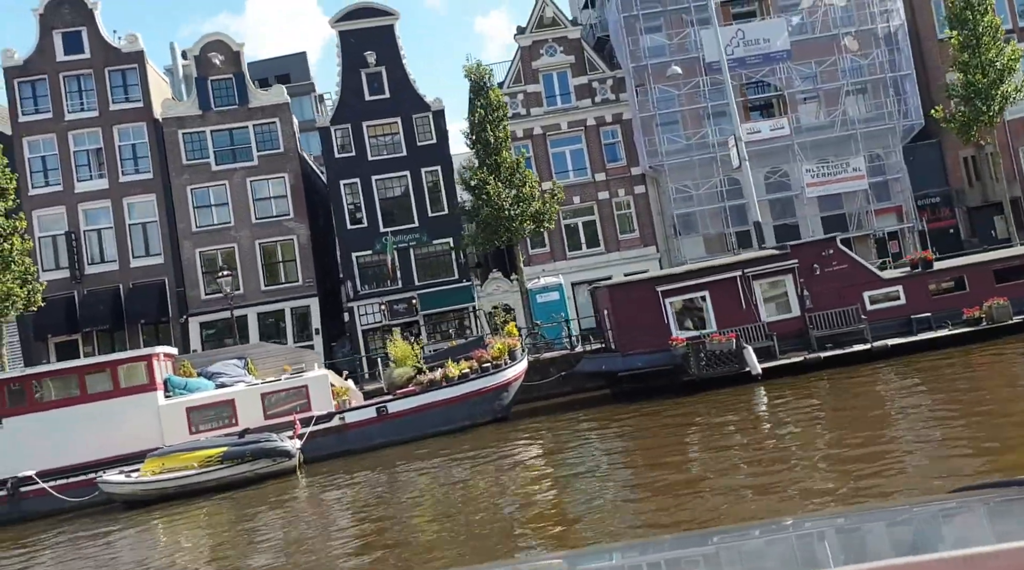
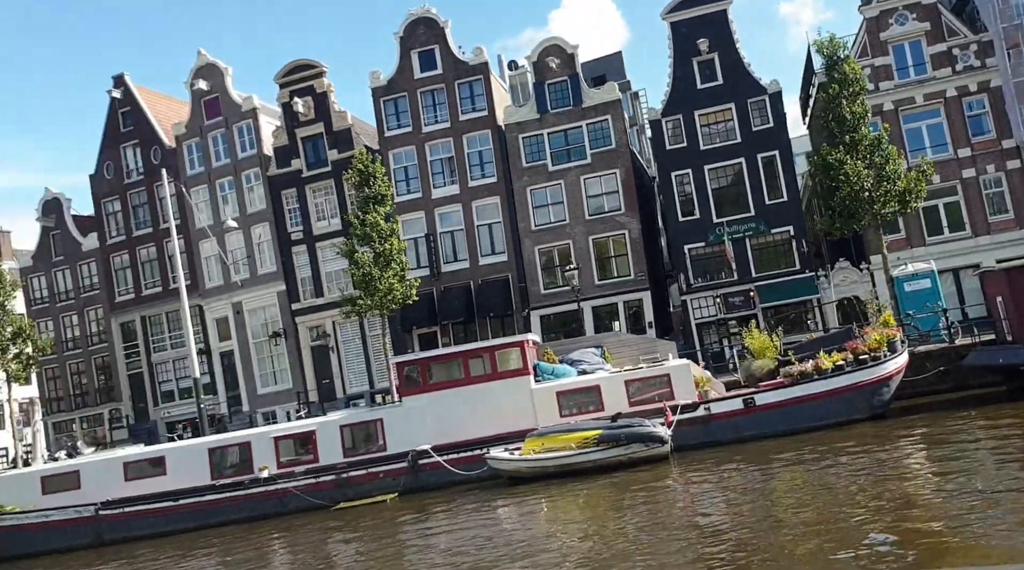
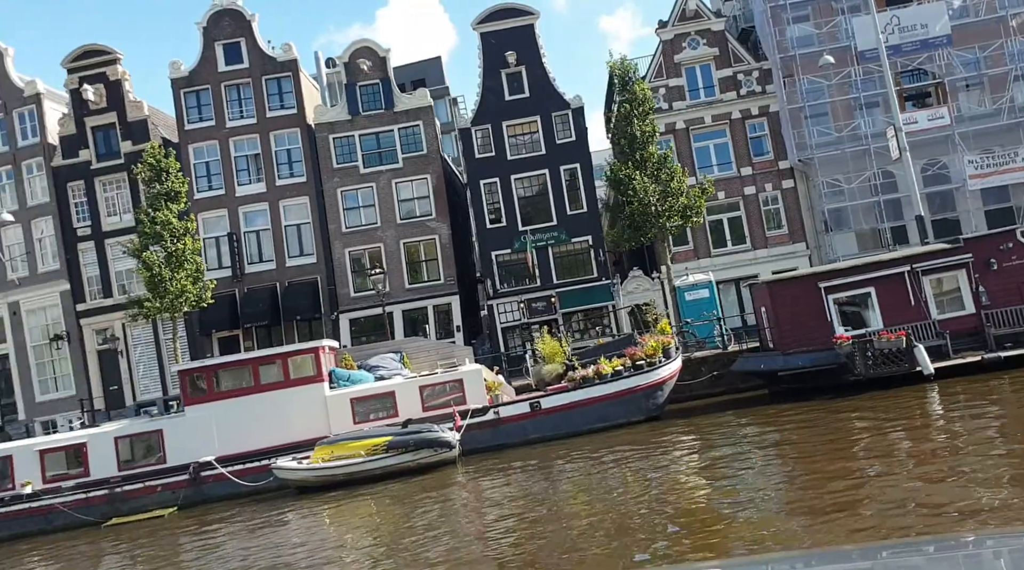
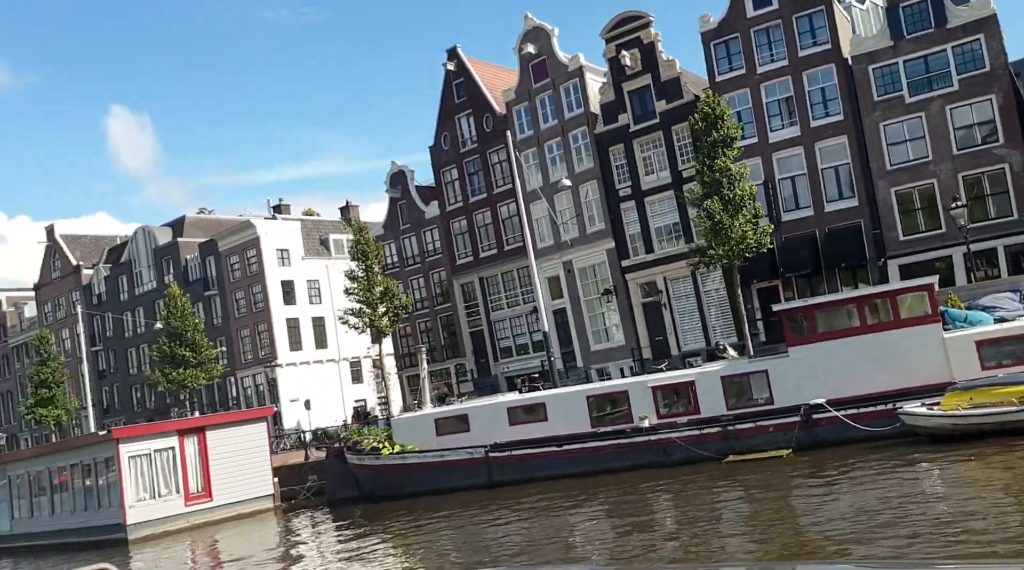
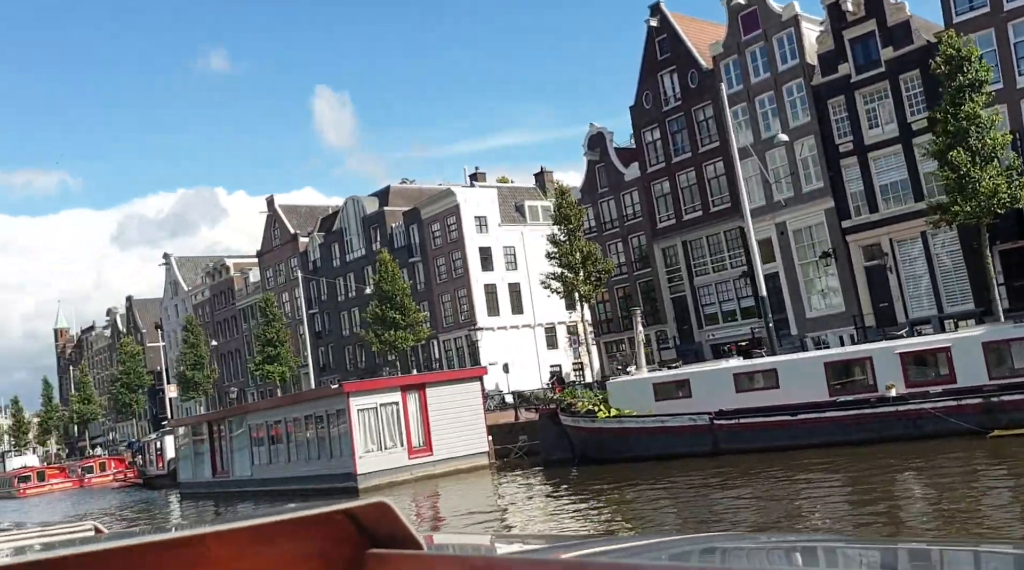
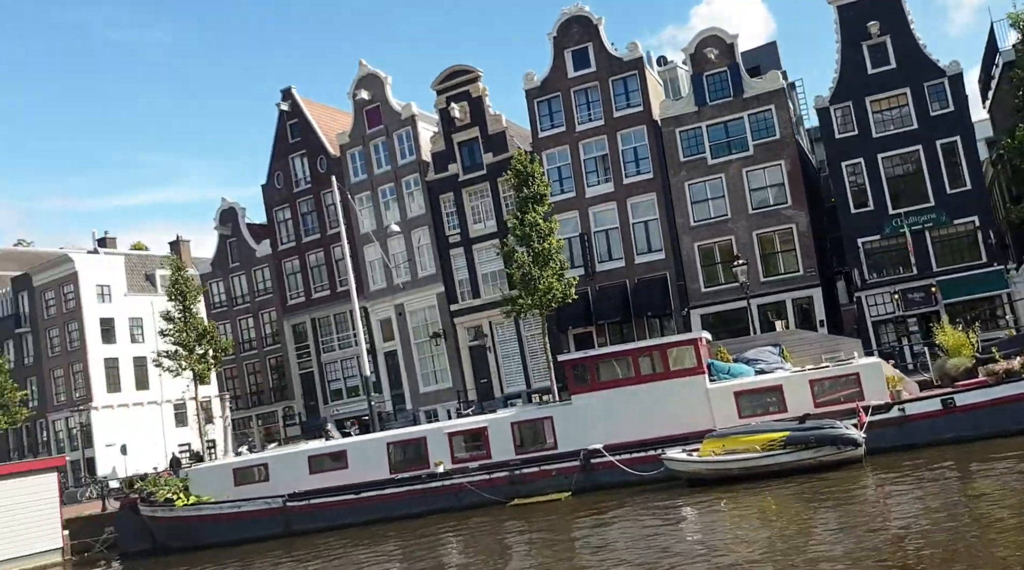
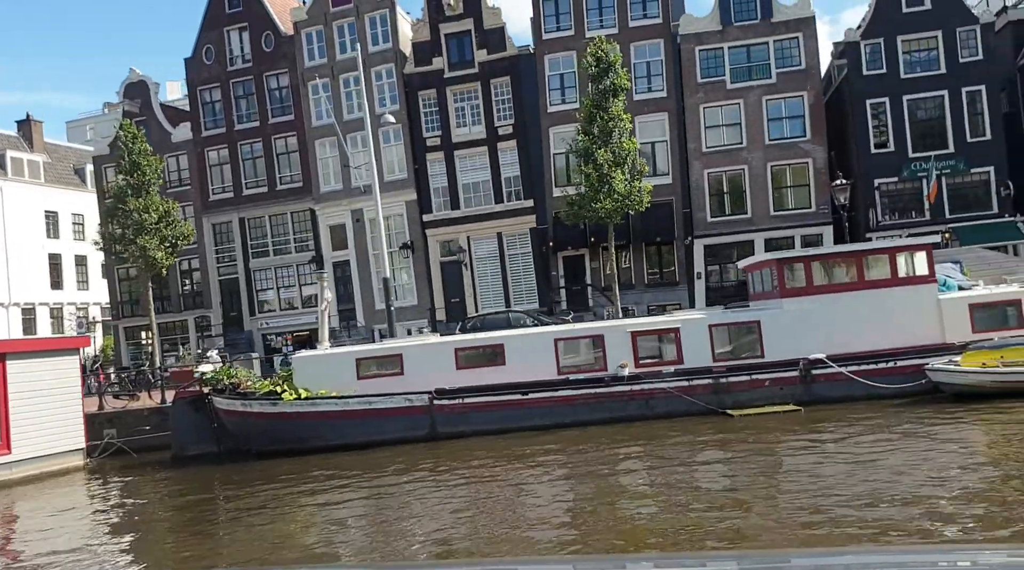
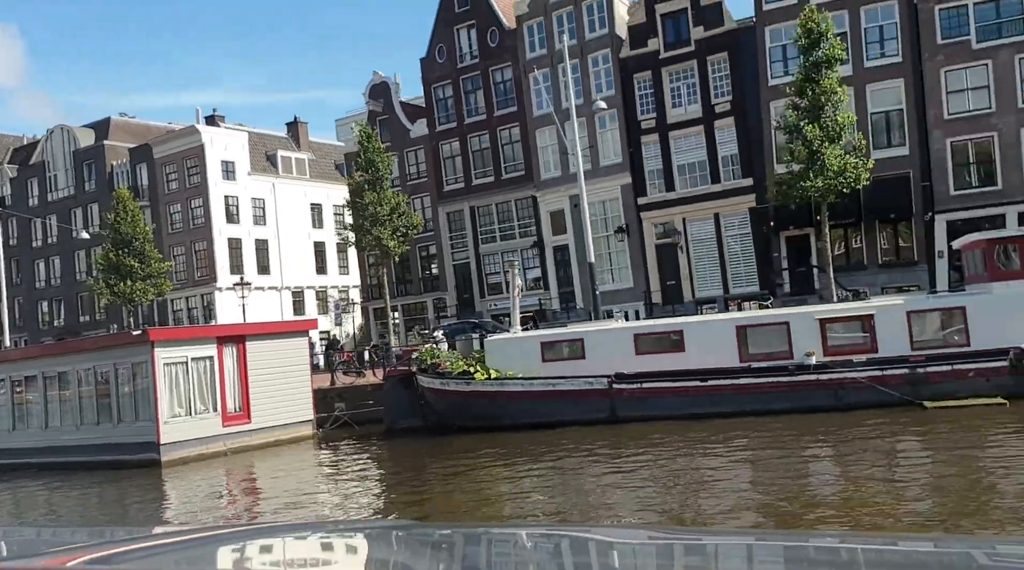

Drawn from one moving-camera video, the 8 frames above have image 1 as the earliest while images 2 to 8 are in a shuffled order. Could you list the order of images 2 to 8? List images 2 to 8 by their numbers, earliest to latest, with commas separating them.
3, 2, 6, 4, 5, 8, 7
